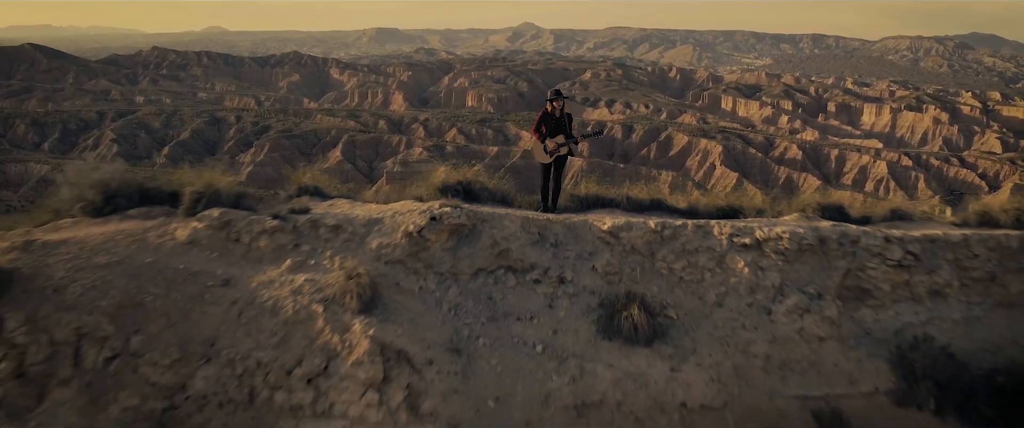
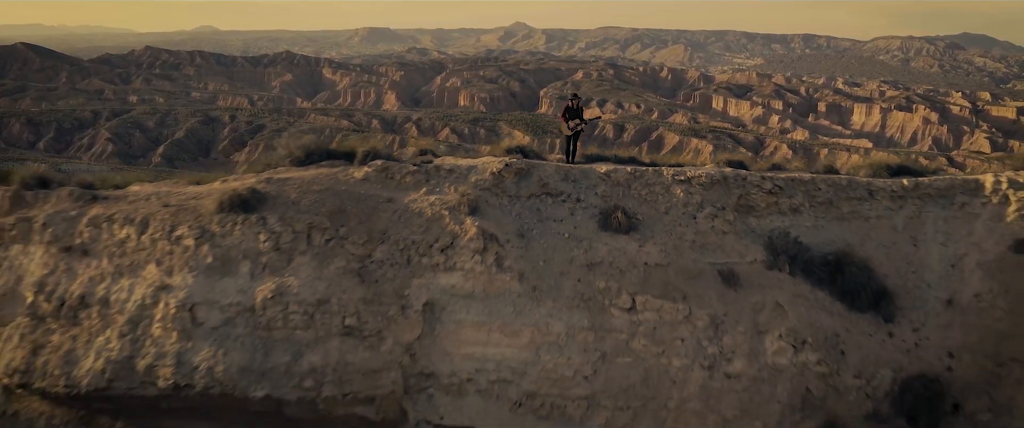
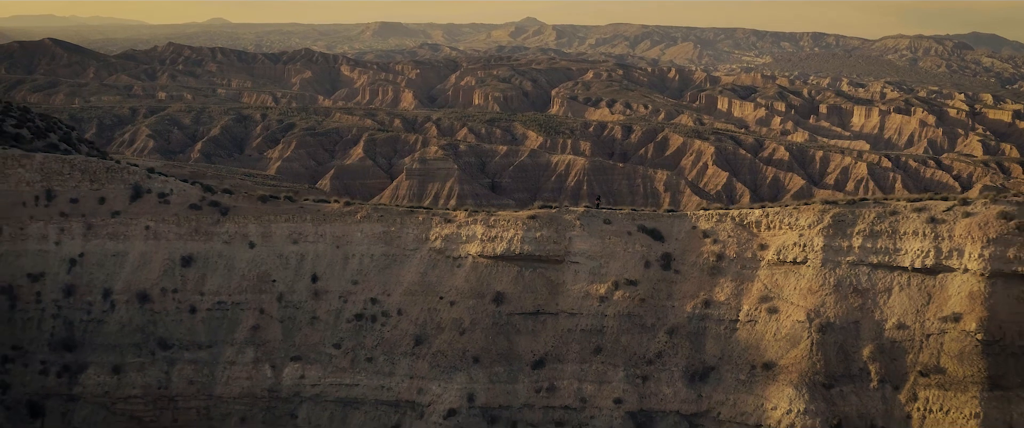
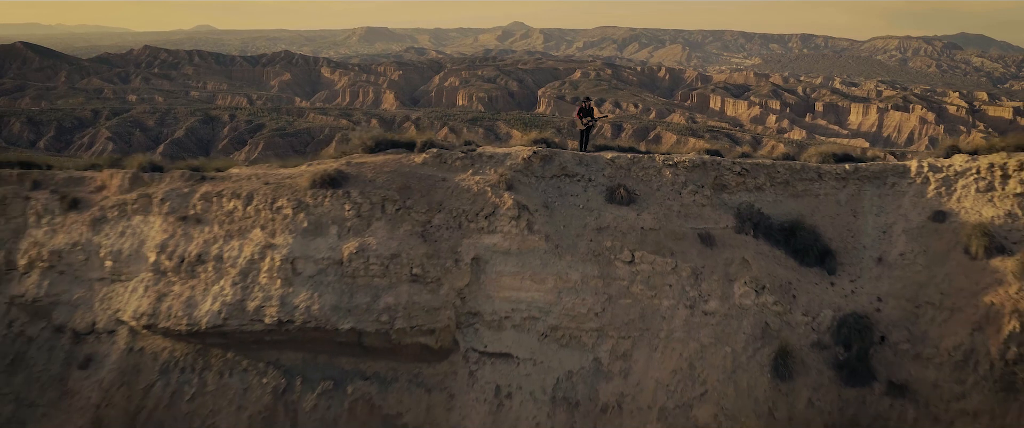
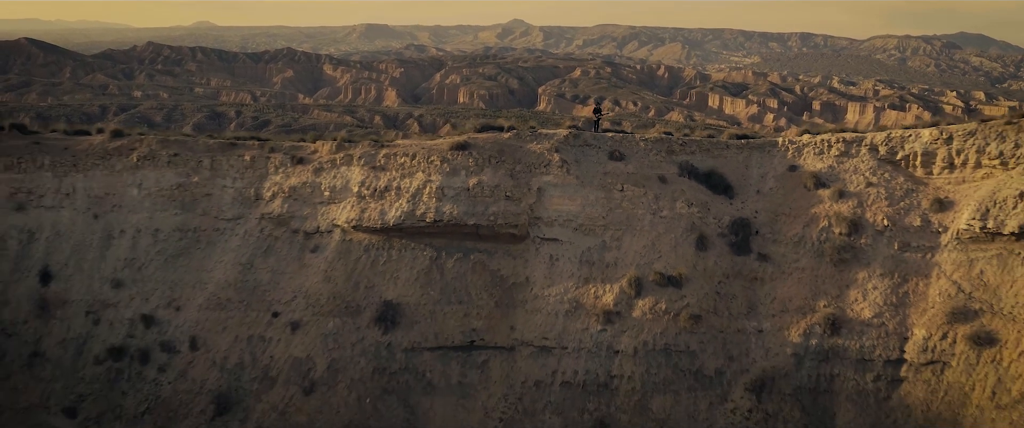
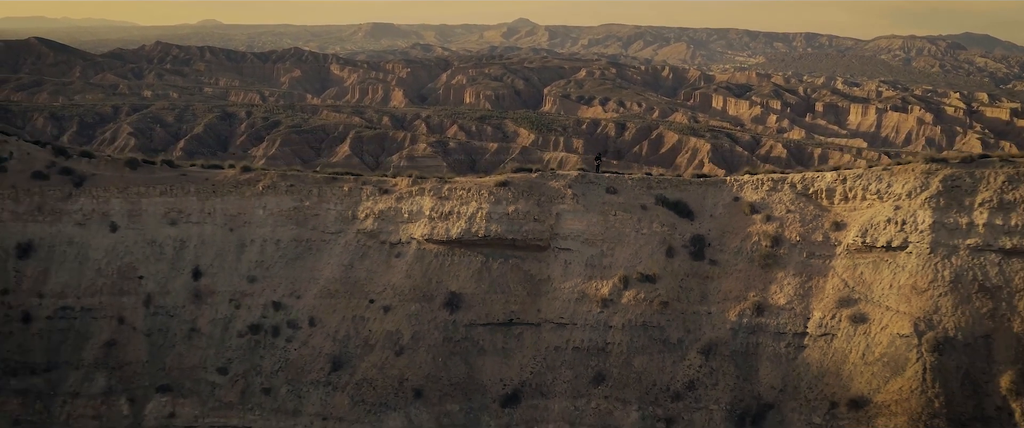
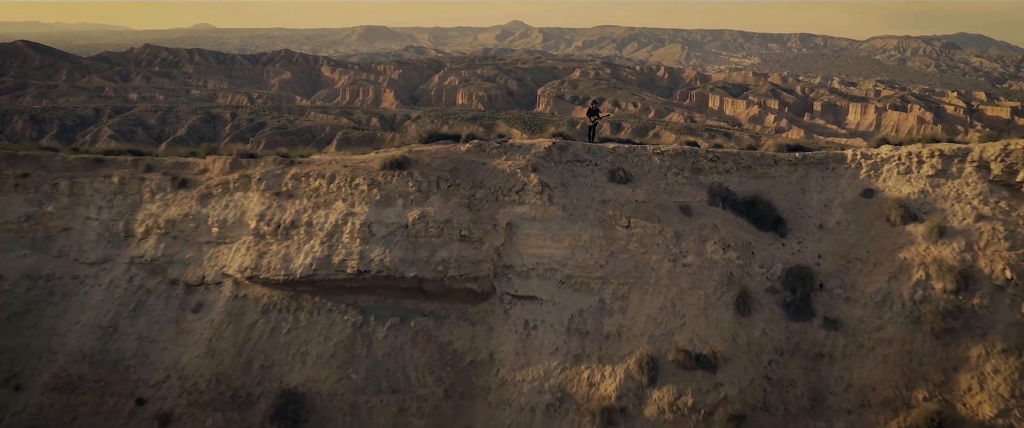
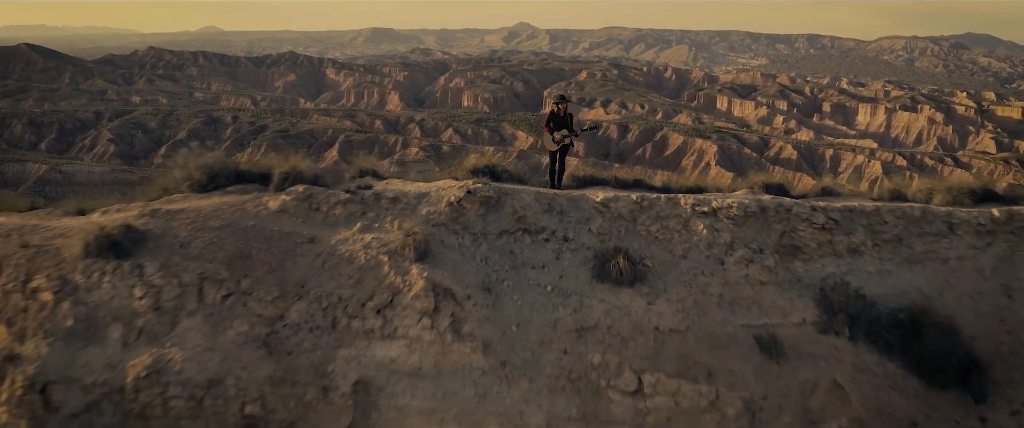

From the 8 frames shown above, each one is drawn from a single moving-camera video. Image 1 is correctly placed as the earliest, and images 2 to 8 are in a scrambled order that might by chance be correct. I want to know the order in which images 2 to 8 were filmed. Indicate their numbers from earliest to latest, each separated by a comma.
8, 2, 4, 7, 5, 6, 3
